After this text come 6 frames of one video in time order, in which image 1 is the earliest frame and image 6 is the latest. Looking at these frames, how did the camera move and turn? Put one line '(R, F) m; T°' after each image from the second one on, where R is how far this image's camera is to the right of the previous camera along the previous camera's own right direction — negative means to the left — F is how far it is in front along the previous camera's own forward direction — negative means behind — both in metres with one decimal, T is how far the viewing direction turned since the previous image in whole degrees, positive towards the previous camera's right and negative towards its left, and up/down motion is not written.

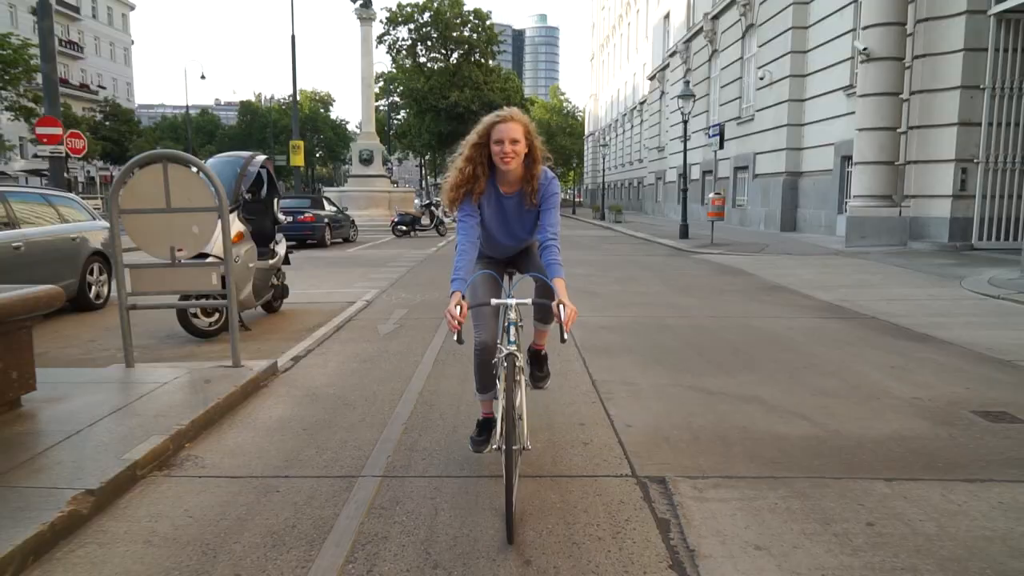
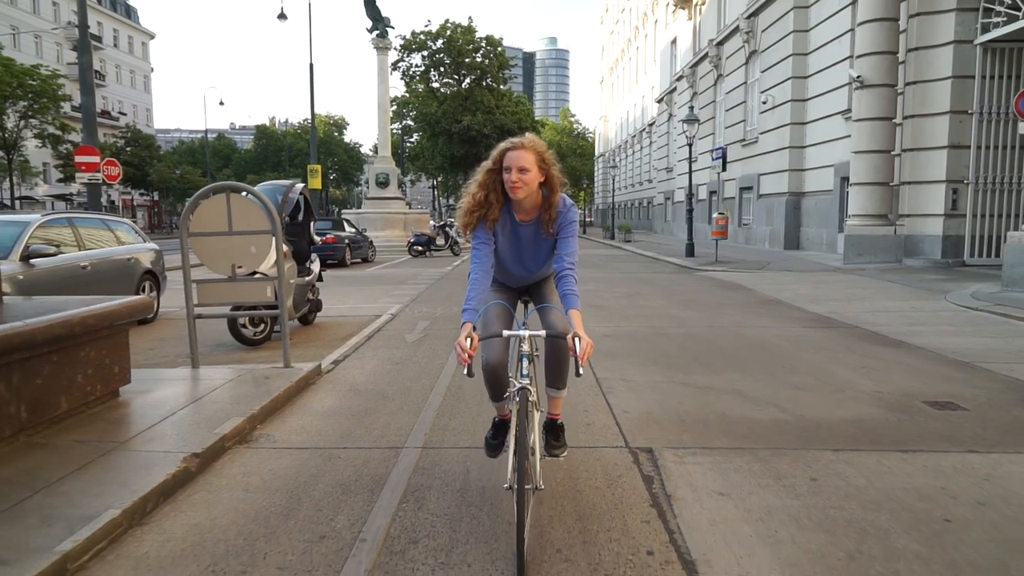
(0.0, -0.9) m; -1°
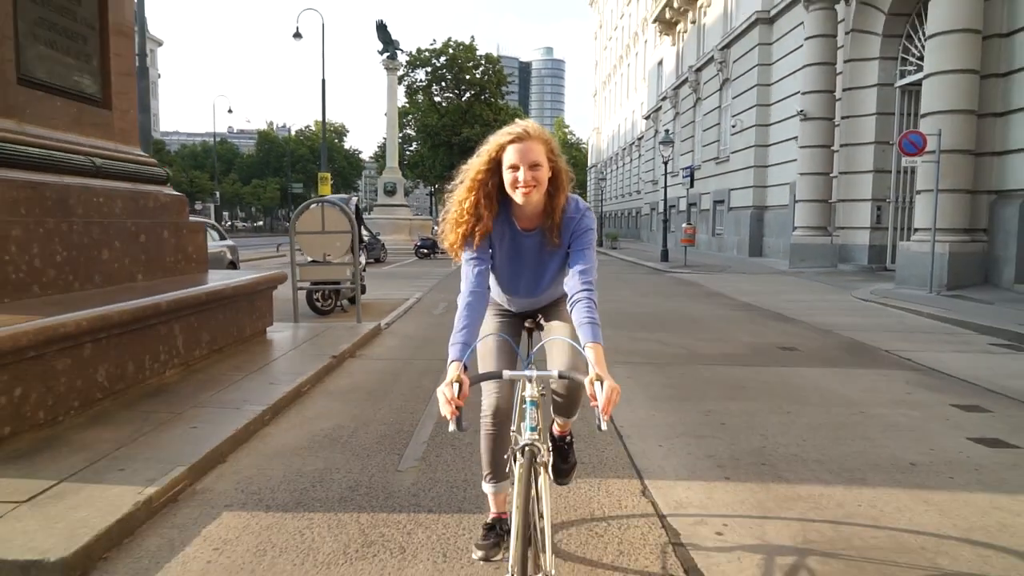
(-0.1, -3.3) m; +1°
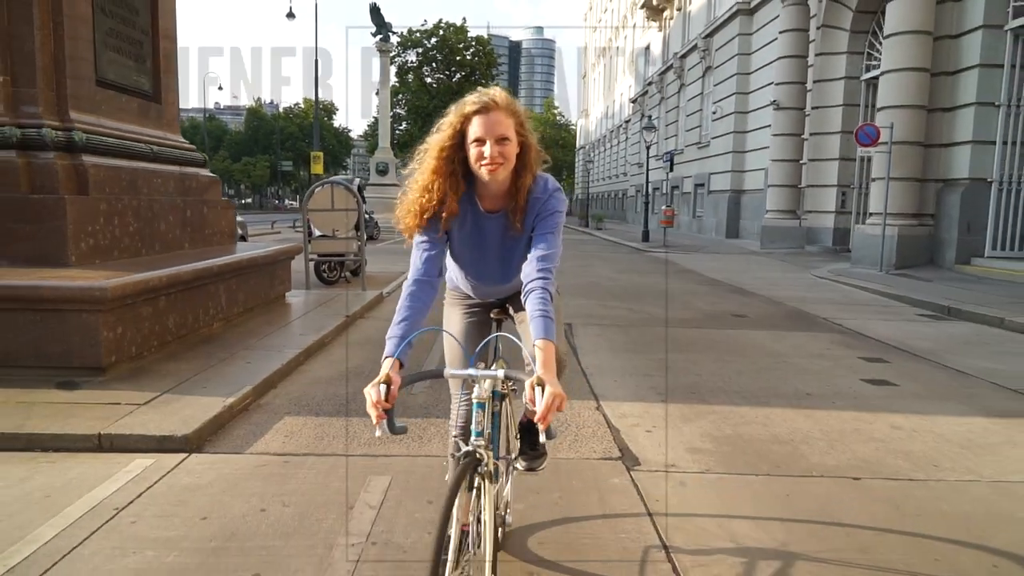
(0.0, -1.3) m; +1°
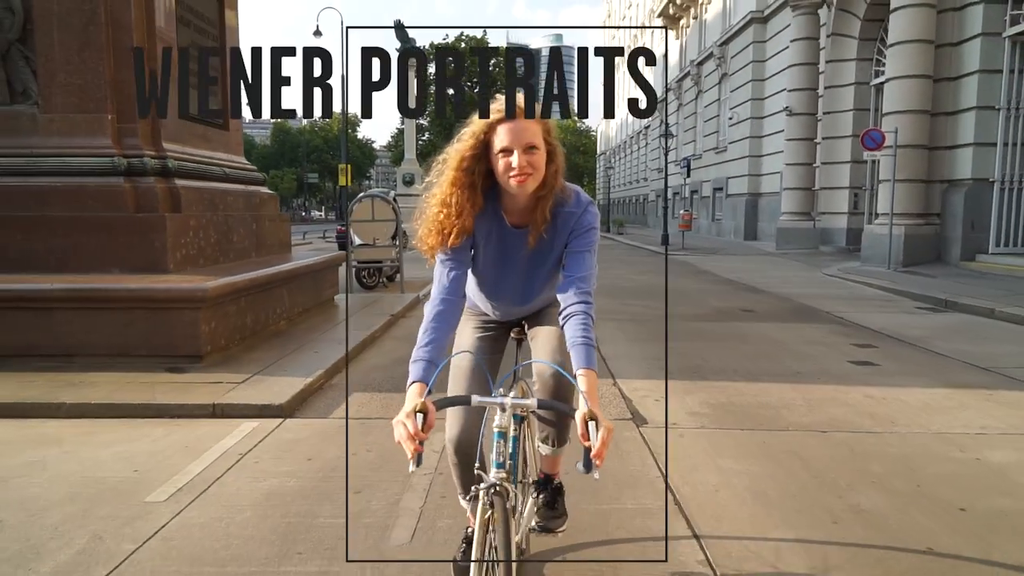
(0.0, -1.0) m; -2°
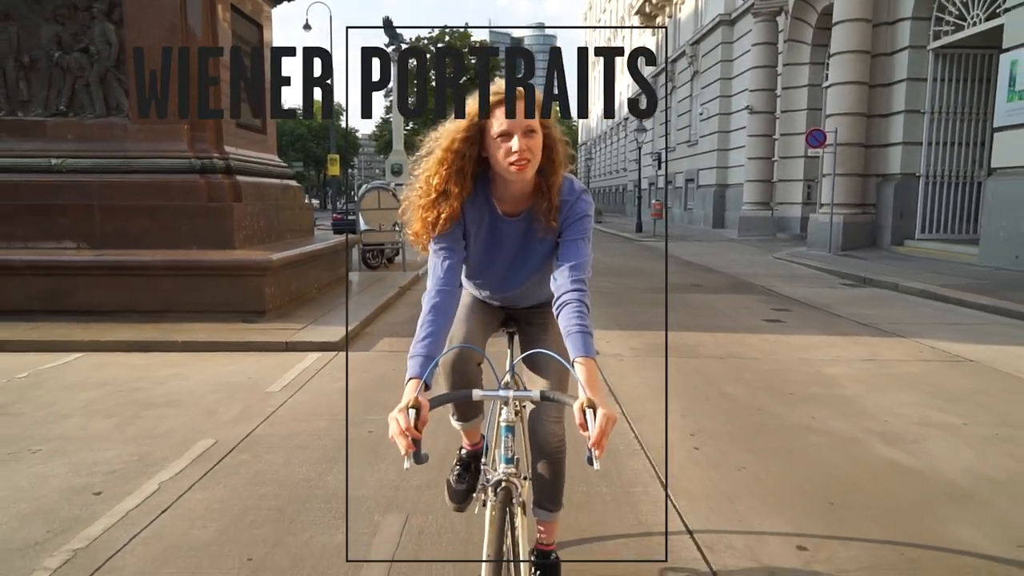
(-0.1, -2.1) m; +1°
